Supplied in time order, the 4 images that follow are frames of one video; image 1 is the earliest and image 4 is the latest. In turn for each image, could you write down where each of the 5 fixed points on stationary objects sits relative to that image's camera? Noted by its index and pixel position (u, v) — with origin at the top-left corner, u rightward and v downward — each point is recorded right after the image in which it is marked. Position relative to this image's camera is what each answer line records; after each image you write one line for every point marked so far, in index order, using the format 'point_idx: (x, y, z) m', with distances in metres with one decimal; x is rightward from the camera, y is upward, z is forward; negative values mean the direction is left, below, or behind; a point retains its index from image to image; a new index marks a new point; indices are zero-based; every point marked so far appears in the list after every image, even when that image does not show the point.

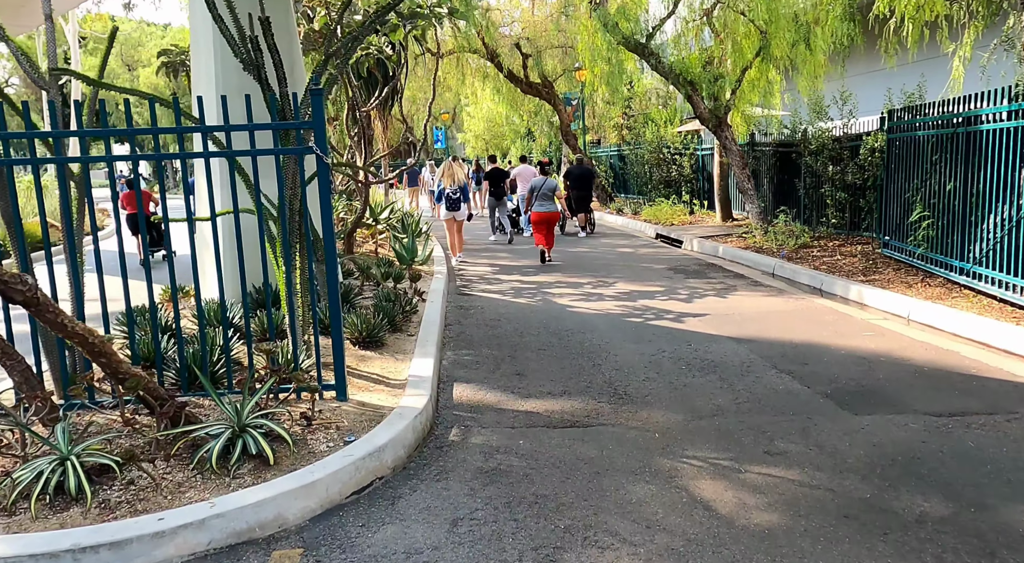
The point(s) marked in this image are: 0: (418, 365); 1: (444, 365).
0: (-0.6, -0.5, +6.3) m
1: (-0.5, -0.6, +6.9) m
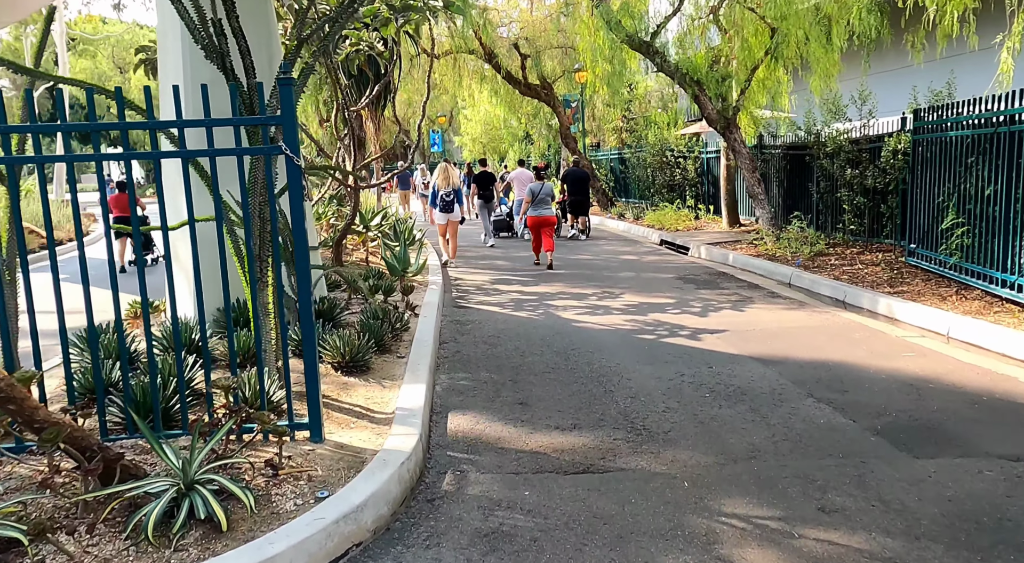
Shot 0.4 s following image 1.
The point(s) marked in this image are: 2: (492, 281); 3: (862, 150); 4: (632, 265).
0: (-0.6, -0.6, +5.5) m
1: (-0.5, -0.7, +6.1) m
2: (-0.2, 0.0, +11.5) m
3: (+4.3, +1.6, +12.0) m
4: (+1.7, +0.2, +13.8) m
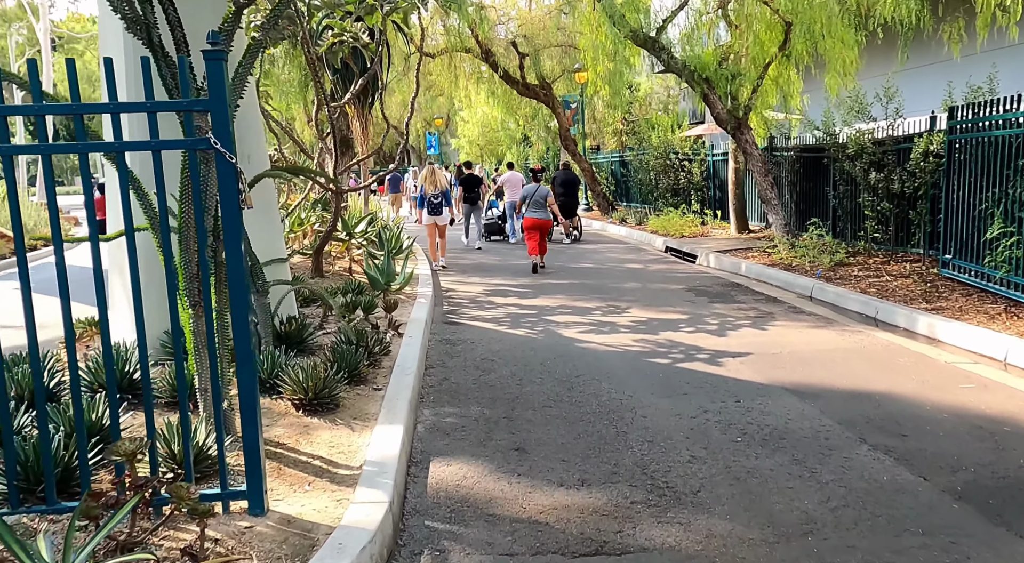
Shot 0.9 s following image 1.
0: (-0.6, -0.7, +4.6) m
1: (-0.5, -0.8, +5.2) m
2: (-0.3, -0.1, +10.5) m
3: (+4.3, +1.5, +11.1) m
4: (+1.7, +0.1, +12.9) m
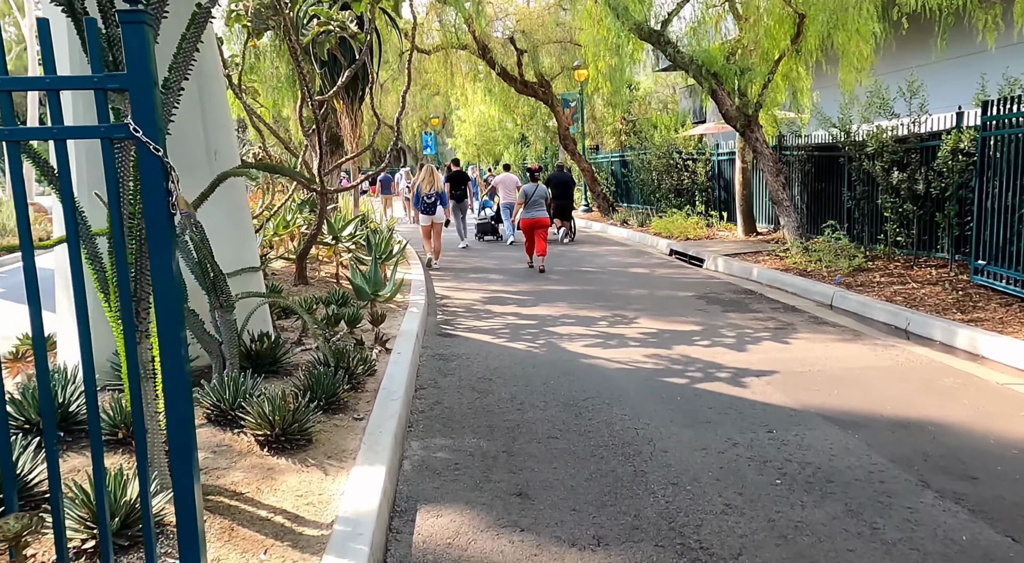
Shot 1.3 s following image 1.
0: (-0.6, -0.8, +3.9) m
1: (-0.5, -0.9, +4.5) m
2: (-0.3, -0.2, +9.8) m
3: (+4.3, +1.4, +10.4) m
4: (+1.6, 0.0, +12.2) m
